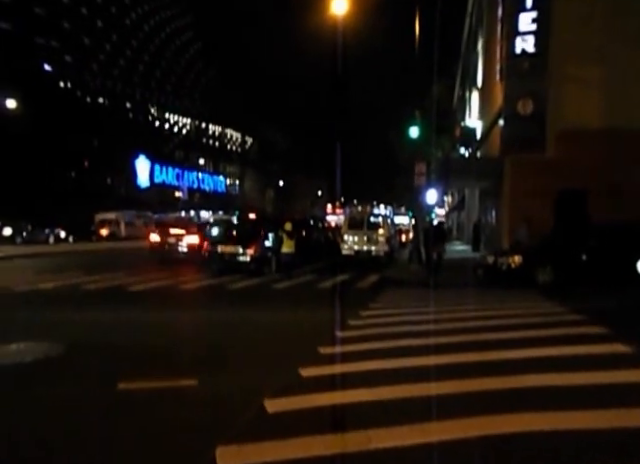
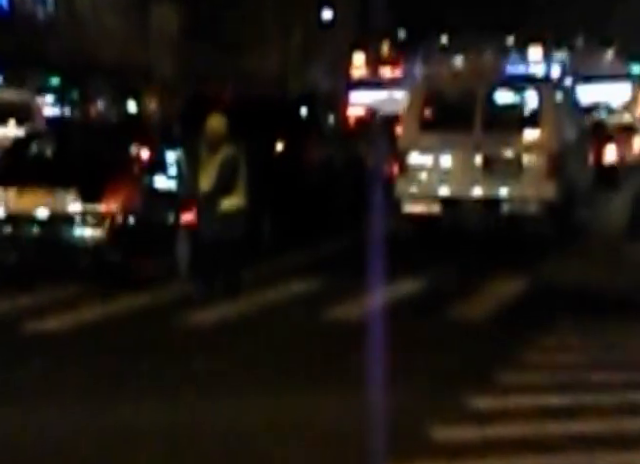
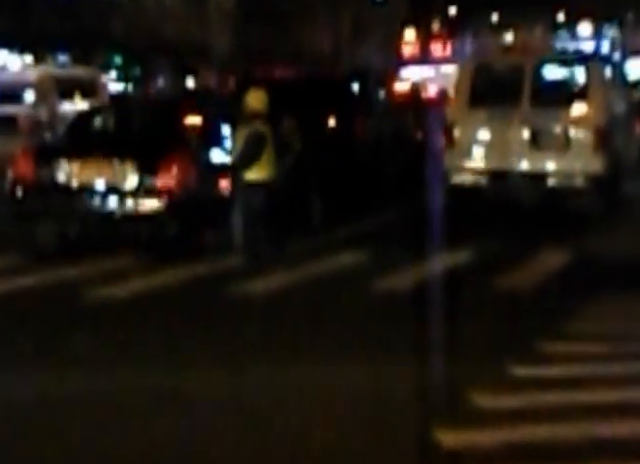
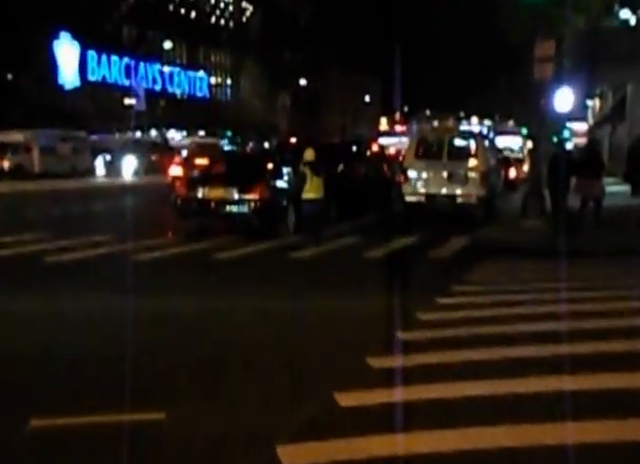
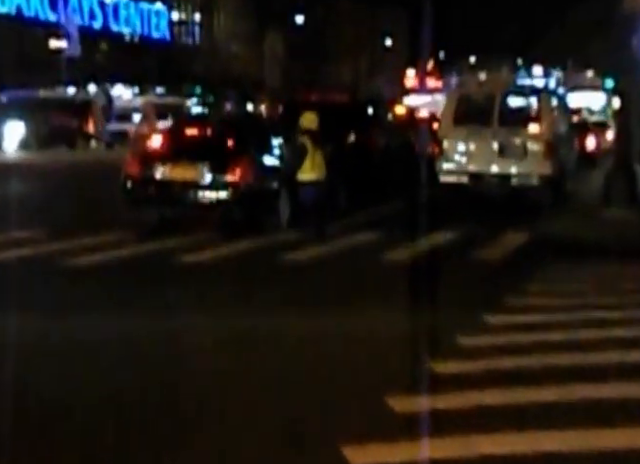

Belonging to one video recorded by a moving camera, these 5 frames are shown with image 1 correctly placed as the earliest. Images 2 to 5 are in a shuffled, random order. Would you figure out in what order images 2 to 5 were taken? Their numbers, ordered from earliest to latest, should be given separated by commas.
4, 5, 3, 2
